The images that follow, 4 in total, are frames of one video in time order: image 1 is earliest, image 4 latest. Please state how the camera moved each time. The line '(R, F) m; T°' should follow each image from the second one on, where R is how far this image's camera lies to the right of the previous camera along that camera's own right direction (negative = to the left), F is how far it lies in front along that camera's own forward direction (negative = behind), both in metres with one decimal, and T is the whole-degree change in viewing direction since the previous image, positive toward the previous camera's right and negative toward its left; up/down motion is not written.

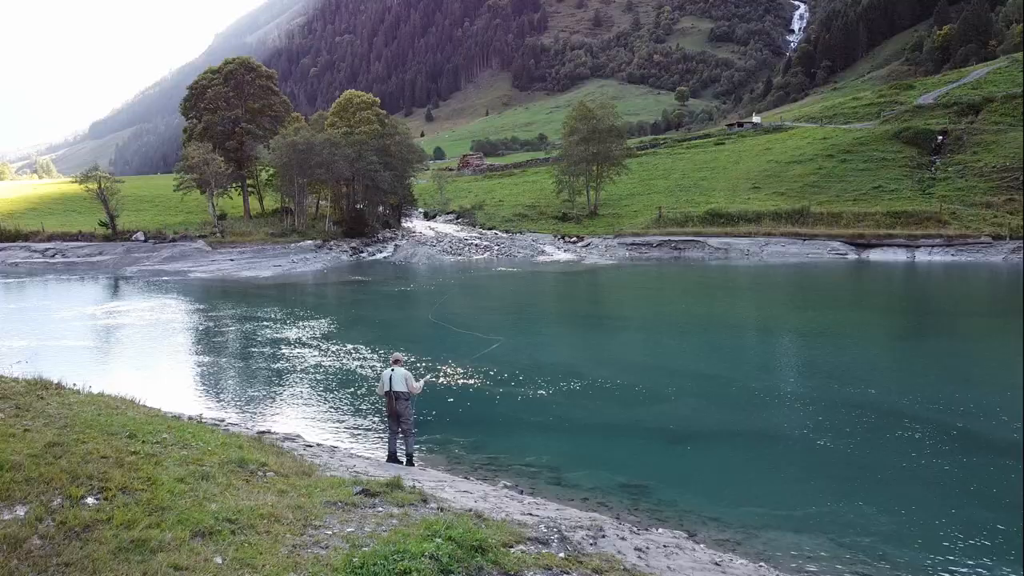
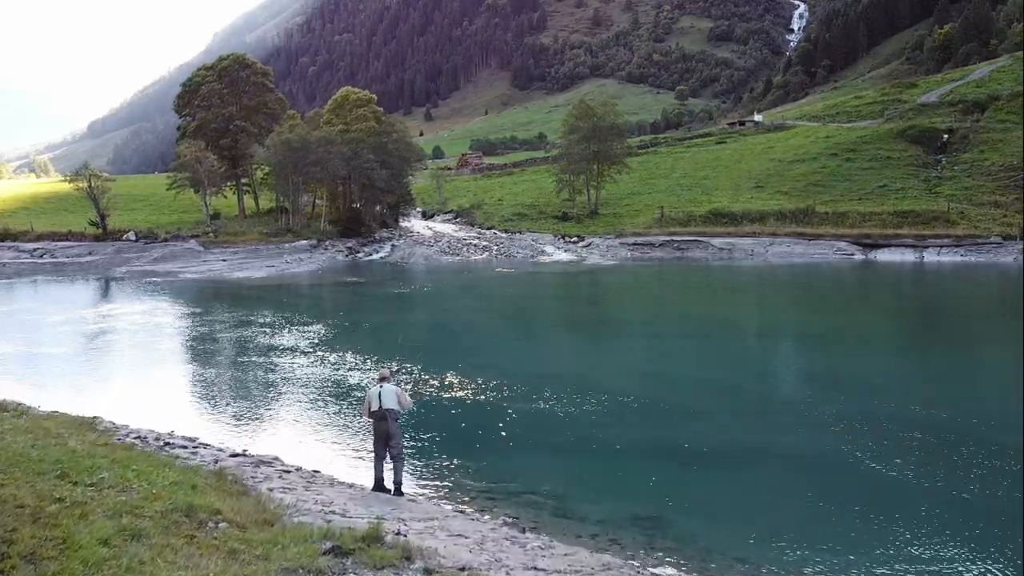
(0.0, +0.9) m; 0°
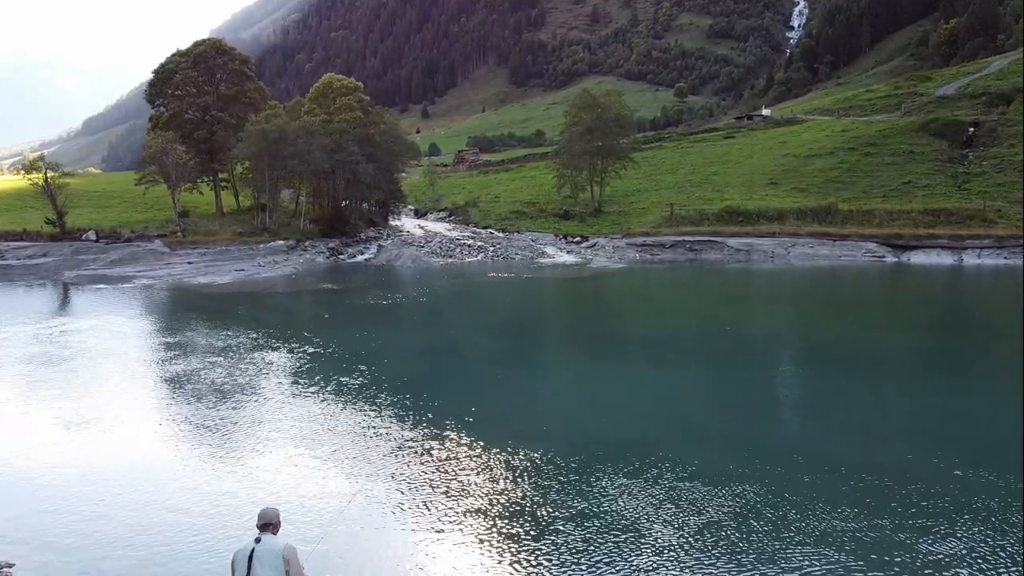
(0.0, +3.8) m; 0°
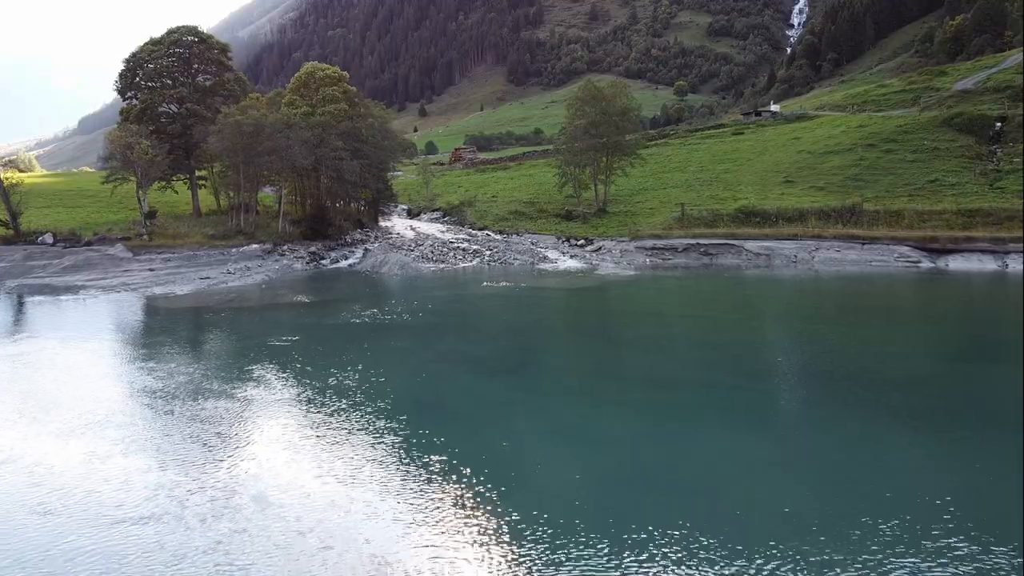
(0.0, +3.5) m; 0°
